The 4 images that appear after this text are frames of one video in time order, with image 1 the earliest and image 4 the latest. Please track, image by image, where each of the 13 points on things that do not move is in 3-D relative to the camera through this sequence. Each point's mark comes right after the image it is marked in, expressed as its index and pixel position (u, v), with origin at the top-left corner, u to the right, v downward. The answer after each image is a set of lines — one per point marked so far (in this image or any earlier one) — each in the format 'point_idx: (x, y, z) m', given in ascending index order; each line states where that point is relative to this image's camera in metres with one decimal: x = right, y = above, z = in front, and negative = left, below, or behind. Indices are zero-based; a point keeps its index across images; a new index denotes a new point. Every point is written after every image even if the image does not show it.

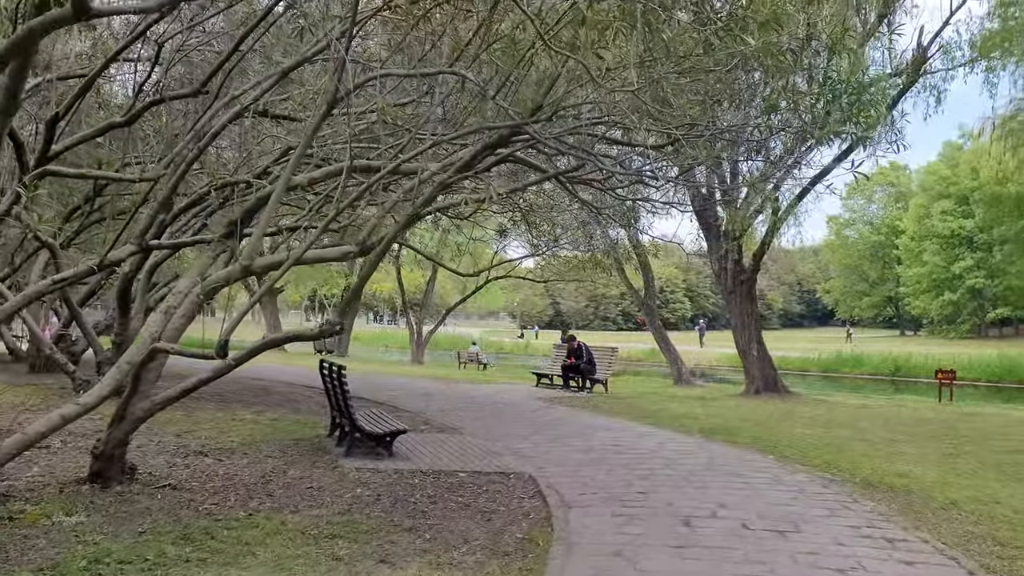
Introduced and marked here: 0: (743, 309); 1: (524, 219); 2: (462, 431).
0: (+4.5, -0.4, +18.4) m
1: (+0.1, +0.8, +10.9) m
2: (-0.5, -1.5, +9.9) m
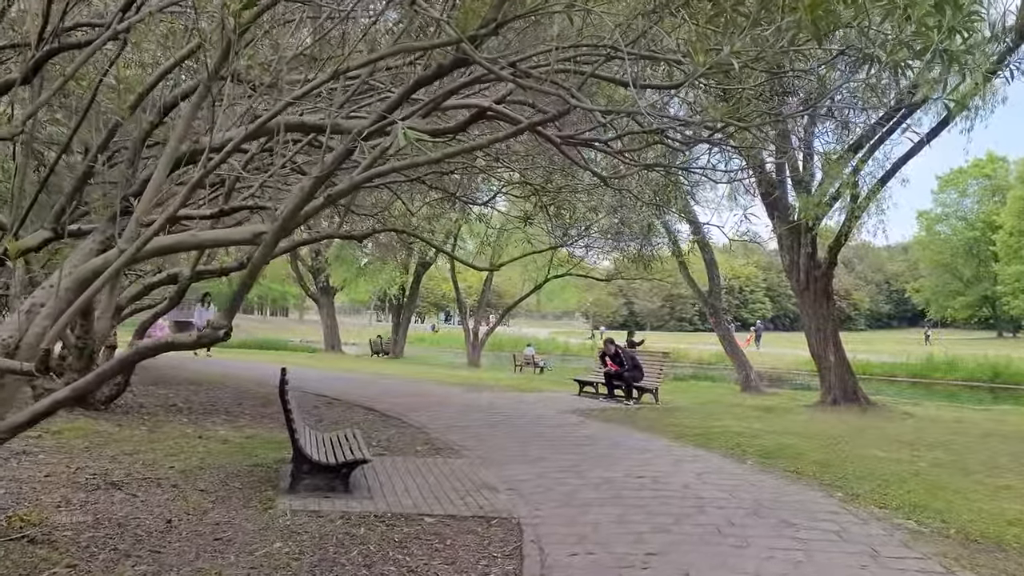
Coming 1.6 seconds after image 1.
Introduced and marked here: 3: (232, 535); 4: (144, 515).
0: (+5.3, -0.4, +16.4) m
1: (+0.3, +0.8, +9.2) m
2: (-0.4, -1.5, +8.3) m
3: (-1.5, -1.4, +5.3) m
4: (-2.2, -1.3, +5.6) m
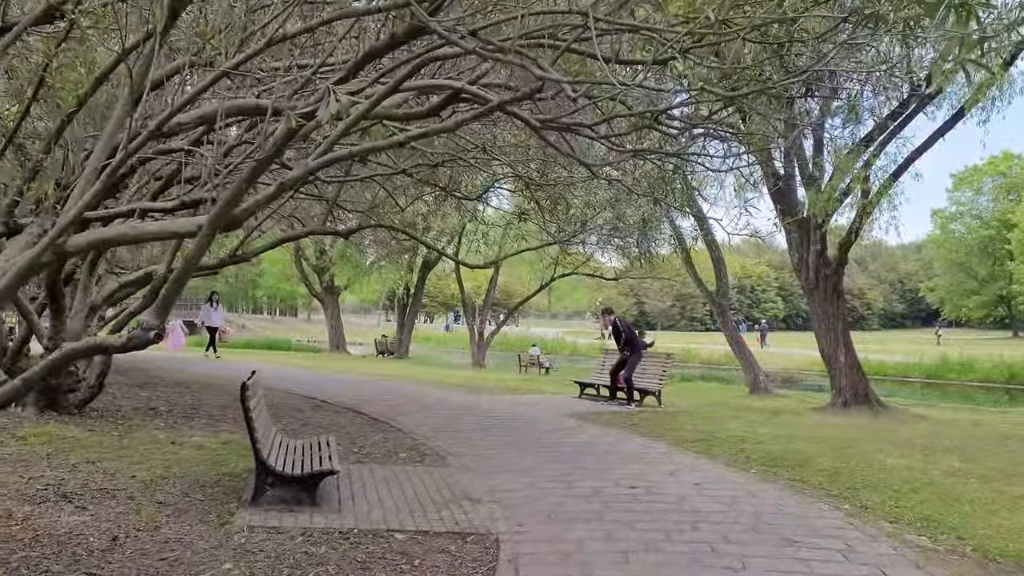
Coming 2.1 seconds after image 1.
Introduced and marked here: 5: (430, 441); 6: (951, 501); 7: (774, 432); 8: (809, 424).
0: (+5.3, -0.4, +15.9) m
1: (+0.2, +0.9, +8.8) m
2: (-0.5, -1.4, +7.8) m
3: (-1.7, -1.4, +4.8) m
4: (-2.3, -1.3, +5.2) m
5: (-0.8, -1.4, +8.9) m
6: (+3.3, -1.6, +7.1) m
7: (+3.0, -1.7, +10.9) m
8: (+4.0, -1.8, +12.7) m
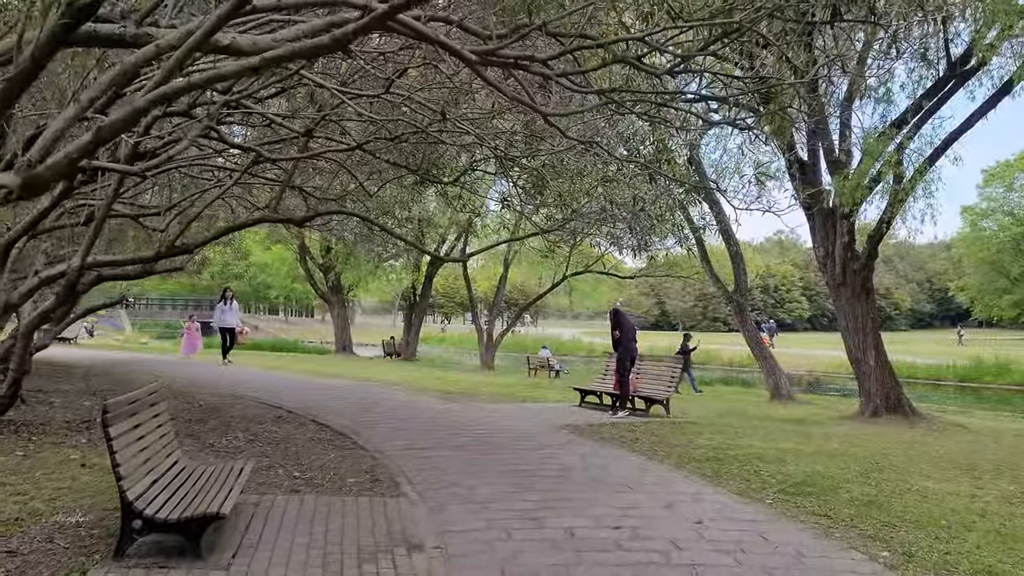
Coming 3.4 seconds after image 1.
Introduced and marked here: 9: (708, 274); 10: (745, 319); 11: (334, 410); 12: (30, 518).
0: (+5.2, -0.3, +14.4) m
1: (0.0, +0.9, +7.5) m
2: (-0.8, -1.4, +6.6) m
3: (-2.0, -1.3, +3.6) m
4: (-2.6, -1.3, +3.9) m
5: (-1.0, -1.4, +7.7) m
6: (+3.0, -1.6, +5.7) m
7: (+2.9, -1.6, +9.6) m
8: (+3.9, -1.8, +11.3) m
9: (+4.1, +0.3, +19.7) m
10: (+4.7, -0.6, +19.3) m
11: (-2.0, -1.4, +10.8) m
12: (-2.7, -1.3, +5.3) m
